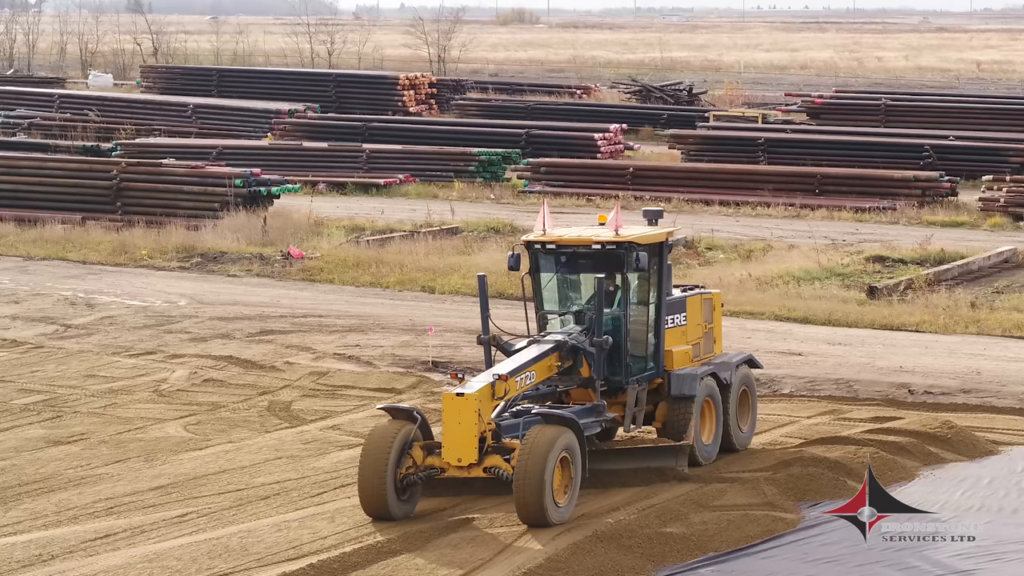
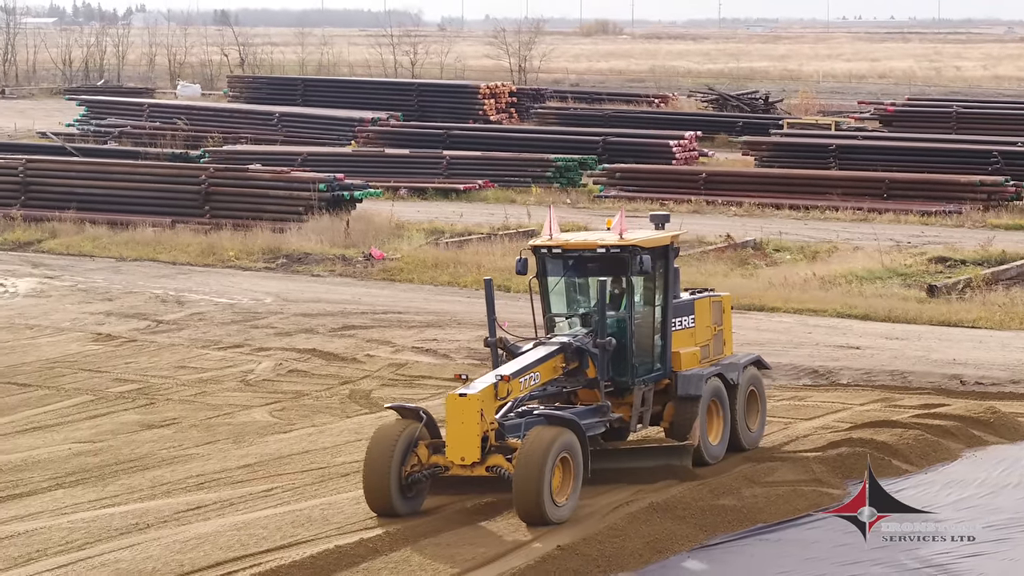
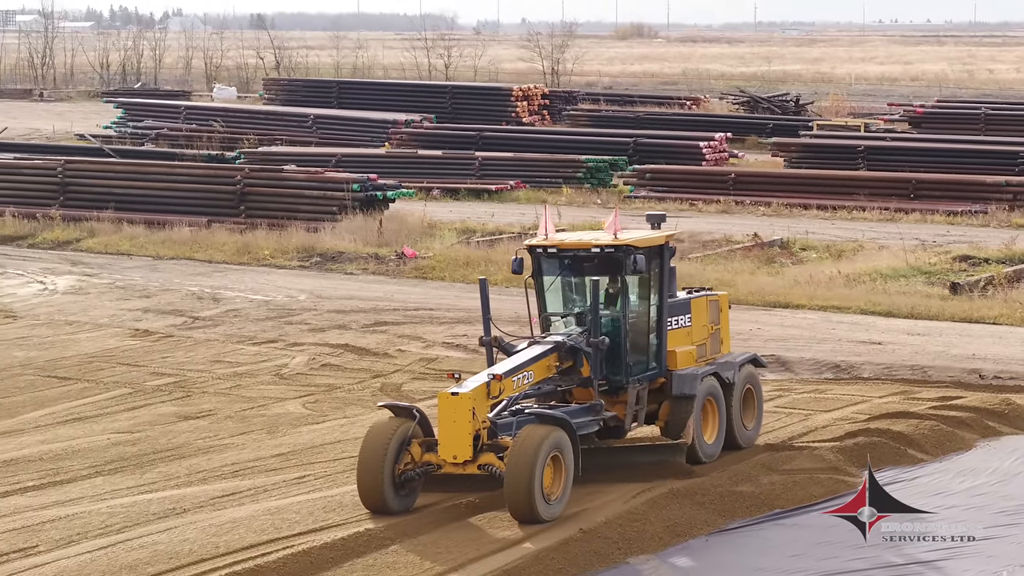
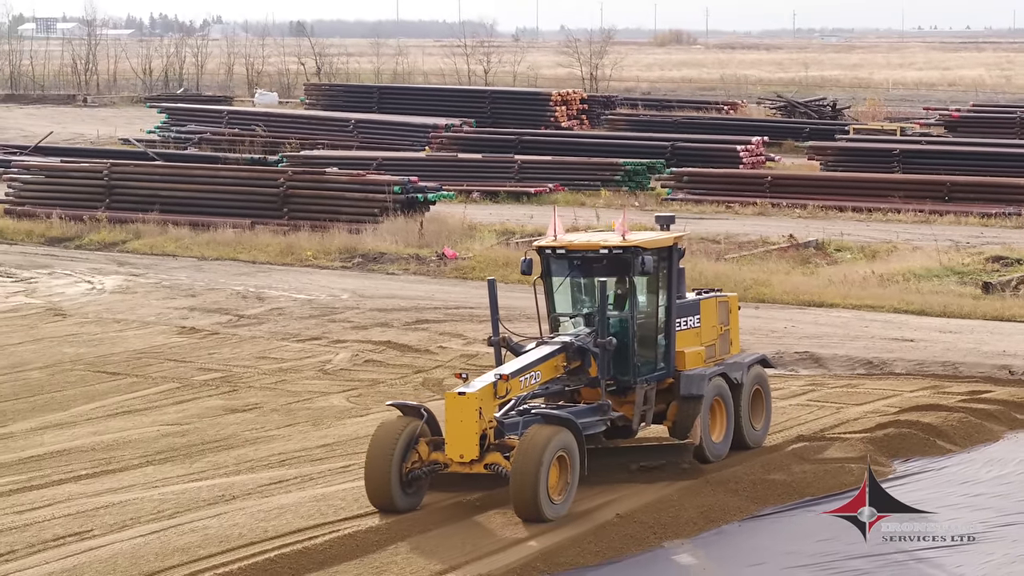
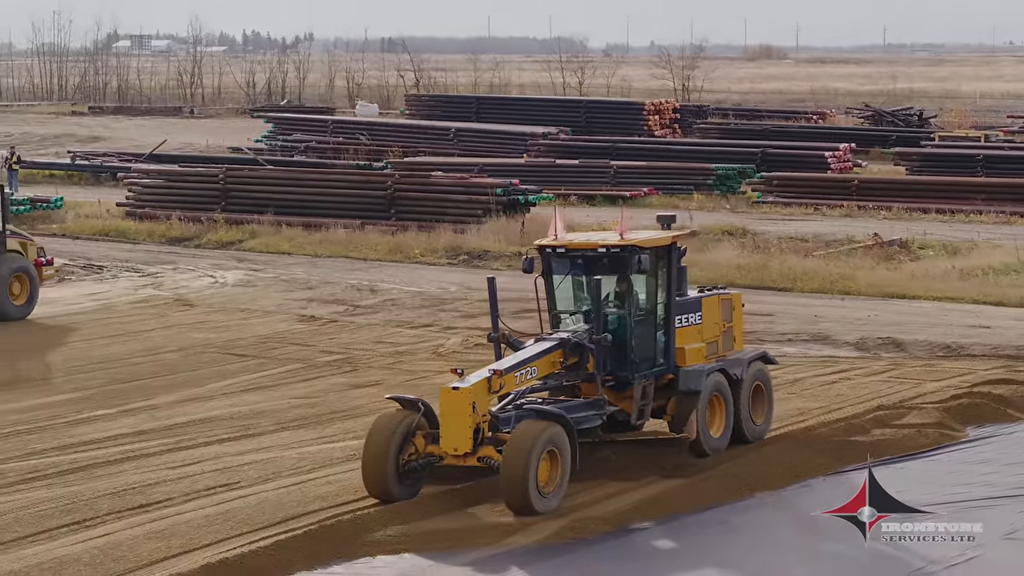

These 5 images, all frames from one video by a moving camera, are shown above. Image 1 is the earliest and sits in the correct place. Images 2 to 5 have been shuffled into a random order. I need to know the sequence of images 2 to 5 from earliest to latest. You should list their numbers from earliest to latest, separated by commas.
2, 3, 4, 5
